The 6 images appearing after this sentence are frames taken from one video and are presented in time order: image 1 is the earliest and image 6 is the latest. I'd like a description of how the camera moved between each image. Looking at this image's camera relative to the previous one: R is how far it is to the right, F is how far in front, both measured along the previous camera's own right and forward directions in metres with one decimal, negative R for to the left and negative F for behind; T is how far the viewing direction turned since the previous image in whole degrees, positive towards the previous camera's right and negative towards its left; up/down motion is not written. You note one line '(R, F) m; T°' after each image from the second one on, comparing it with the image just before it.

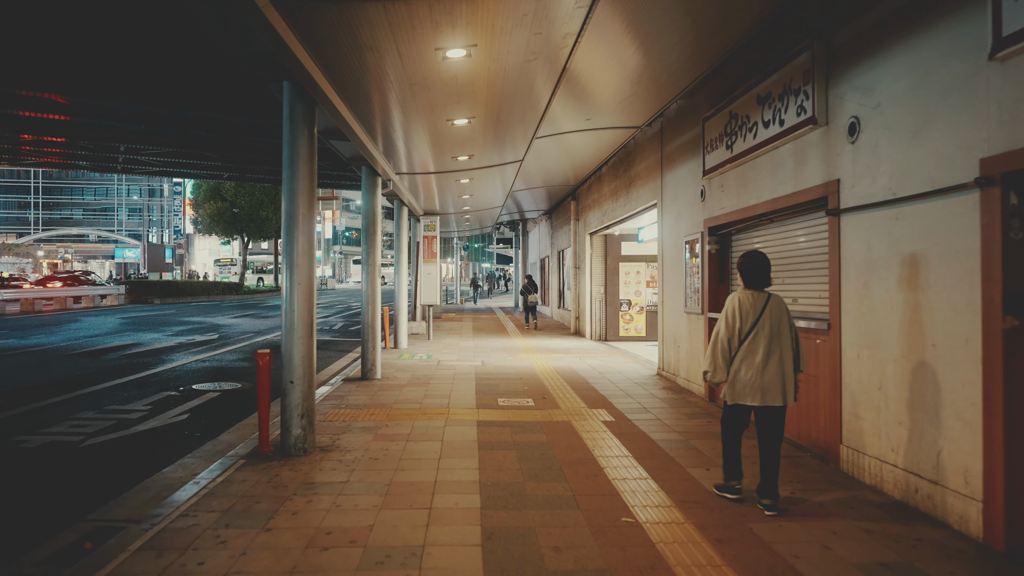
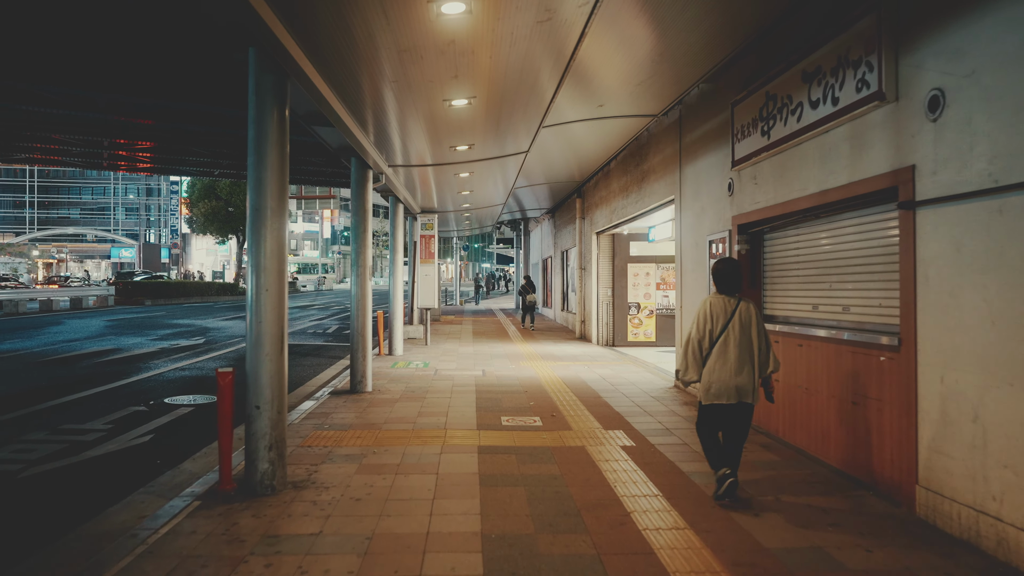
(0.0, +0.7) m; 0°
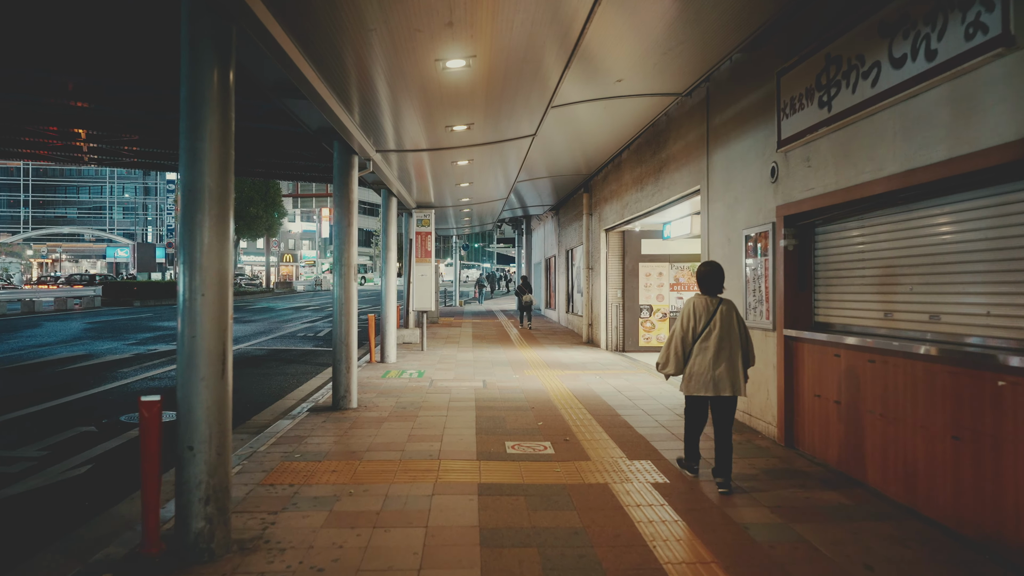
(0.0, +0.9) m; 0°
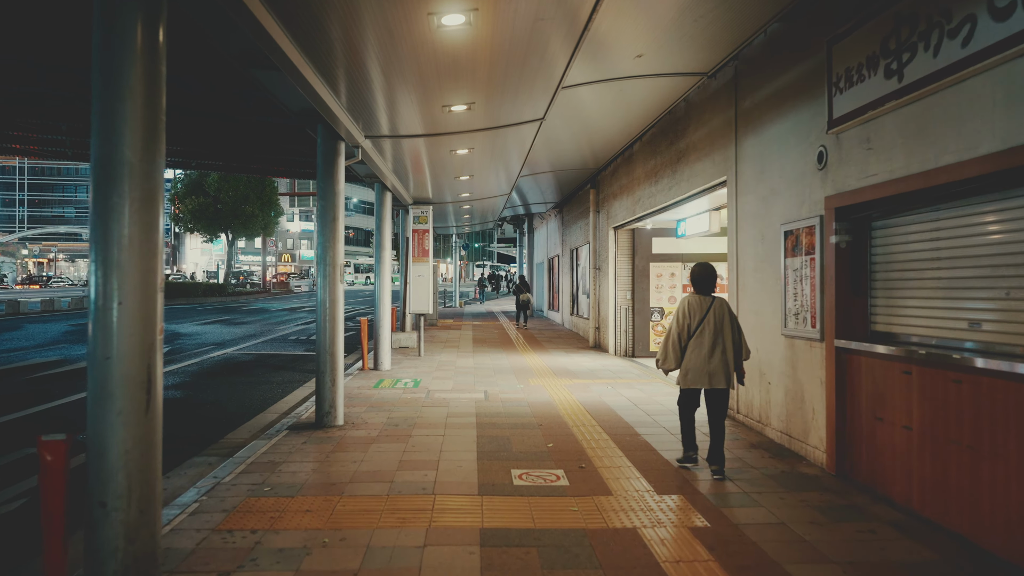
(0.0, +0.7) m; 0°
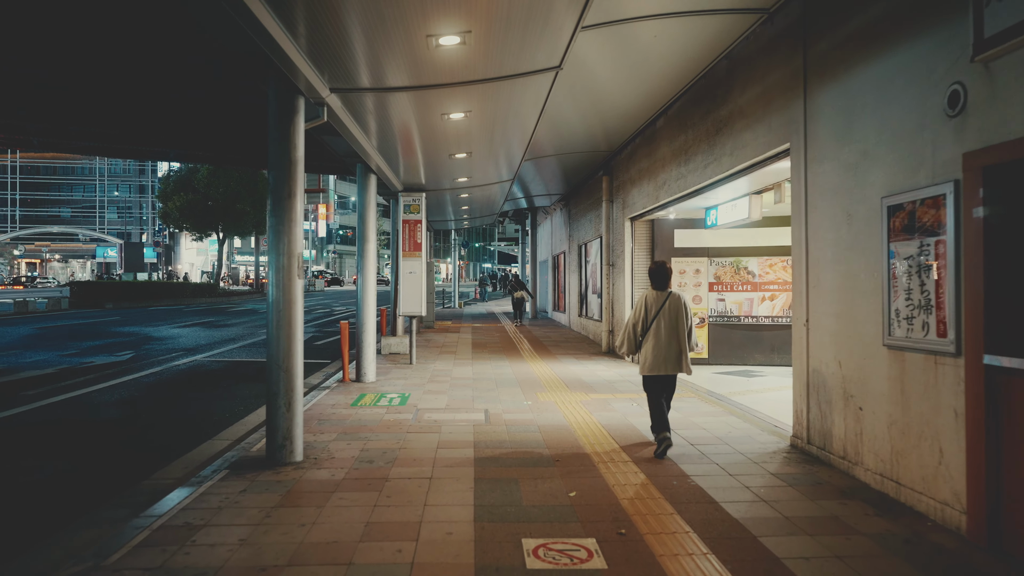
(0.0, +1.3) m; 0°
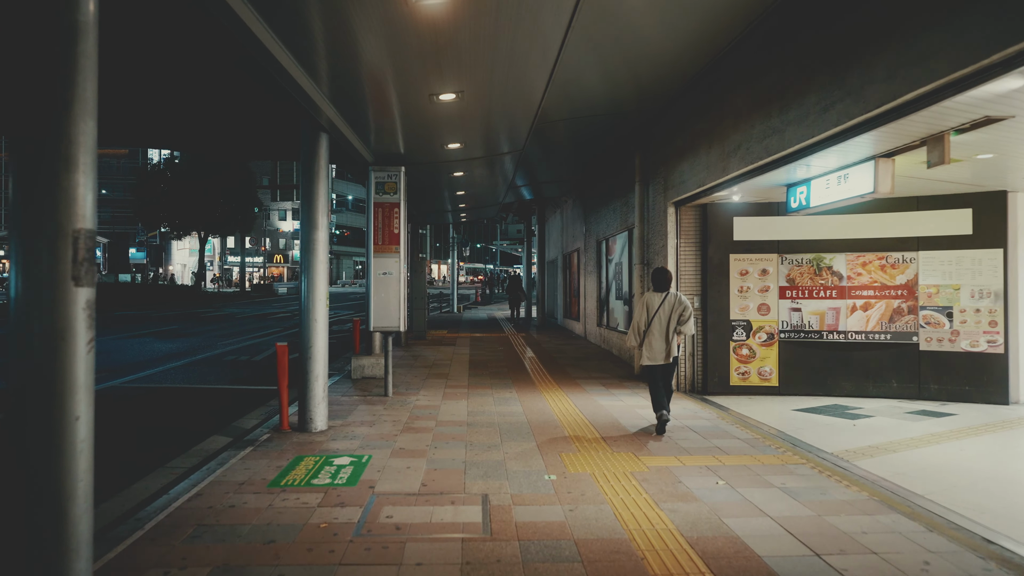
(-0.1, +2.4) m; 0°
